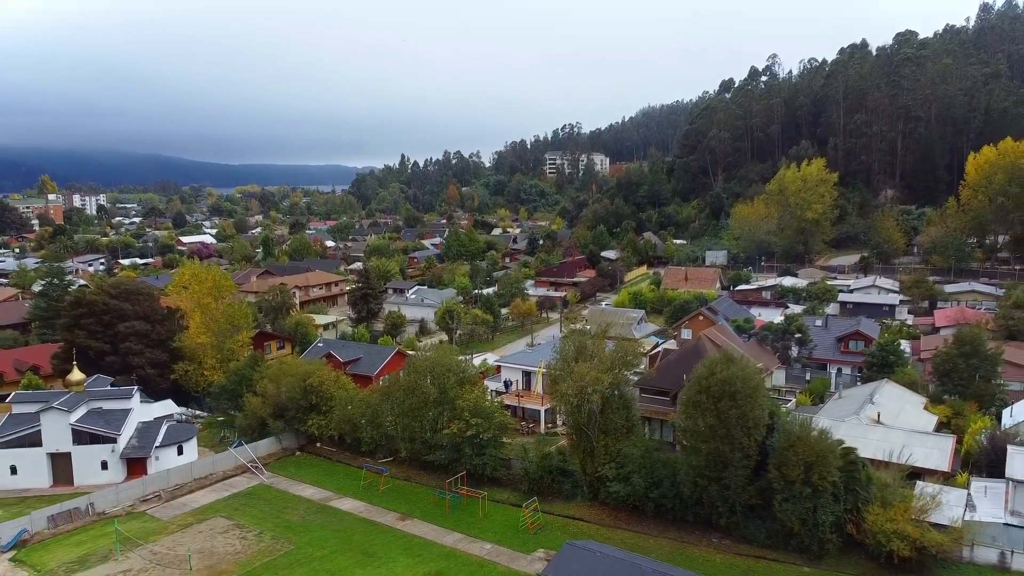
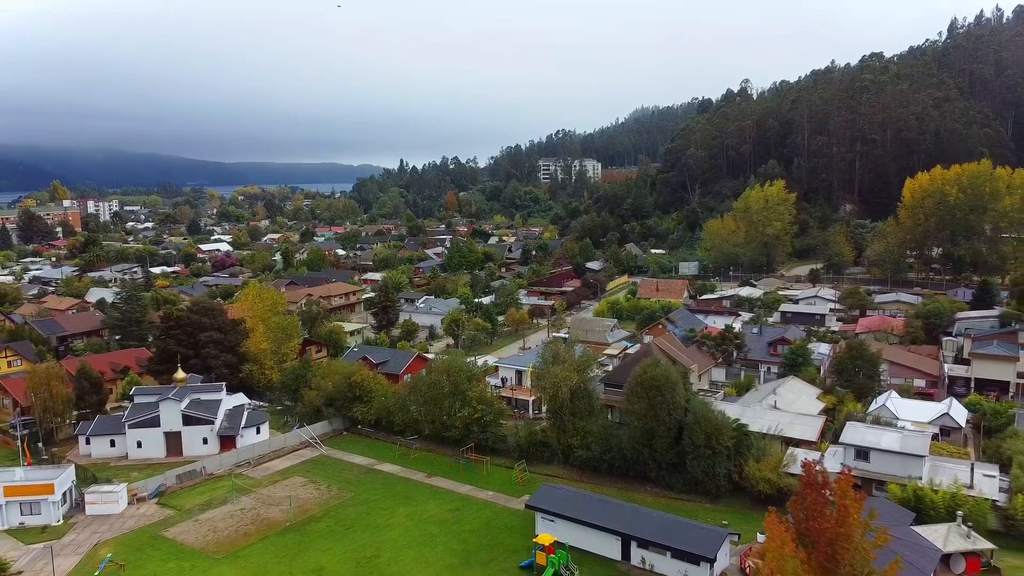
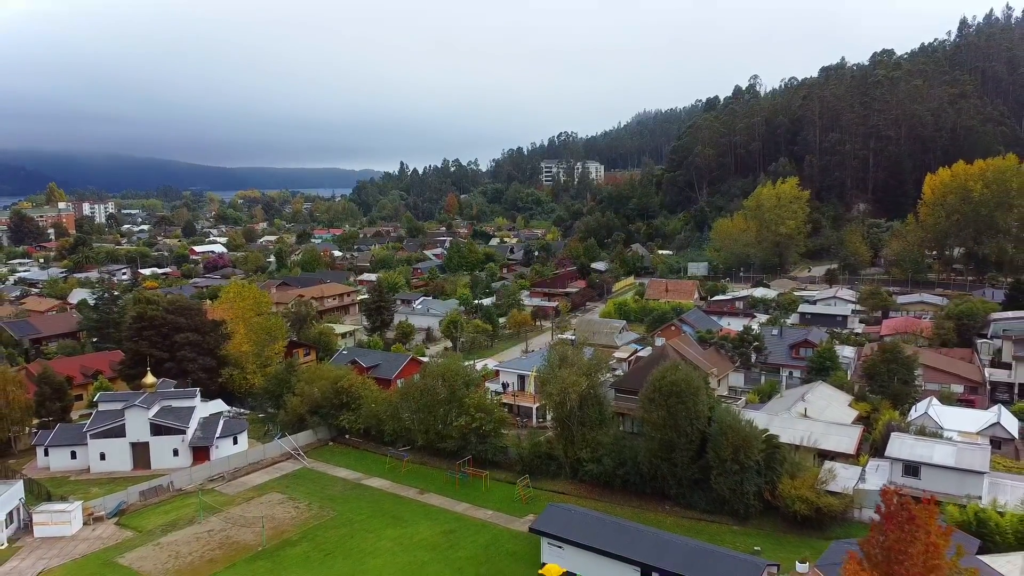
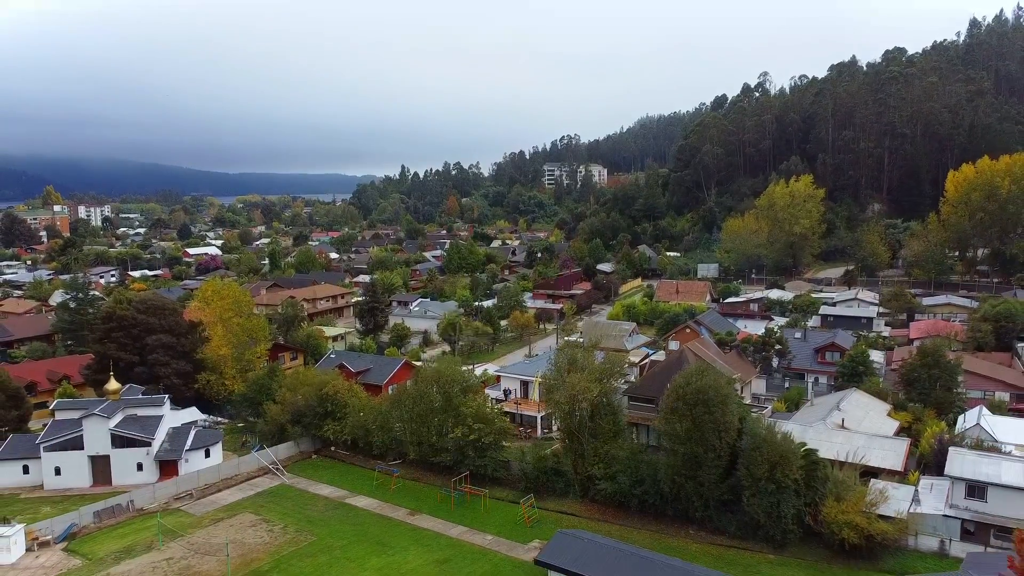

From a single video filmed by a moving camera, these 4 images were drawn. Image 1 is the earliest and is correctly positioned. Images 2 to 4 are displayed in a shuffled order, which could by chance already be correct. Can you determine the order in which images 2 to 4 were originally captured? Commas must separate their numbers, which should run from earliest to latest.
4, 3, 2
